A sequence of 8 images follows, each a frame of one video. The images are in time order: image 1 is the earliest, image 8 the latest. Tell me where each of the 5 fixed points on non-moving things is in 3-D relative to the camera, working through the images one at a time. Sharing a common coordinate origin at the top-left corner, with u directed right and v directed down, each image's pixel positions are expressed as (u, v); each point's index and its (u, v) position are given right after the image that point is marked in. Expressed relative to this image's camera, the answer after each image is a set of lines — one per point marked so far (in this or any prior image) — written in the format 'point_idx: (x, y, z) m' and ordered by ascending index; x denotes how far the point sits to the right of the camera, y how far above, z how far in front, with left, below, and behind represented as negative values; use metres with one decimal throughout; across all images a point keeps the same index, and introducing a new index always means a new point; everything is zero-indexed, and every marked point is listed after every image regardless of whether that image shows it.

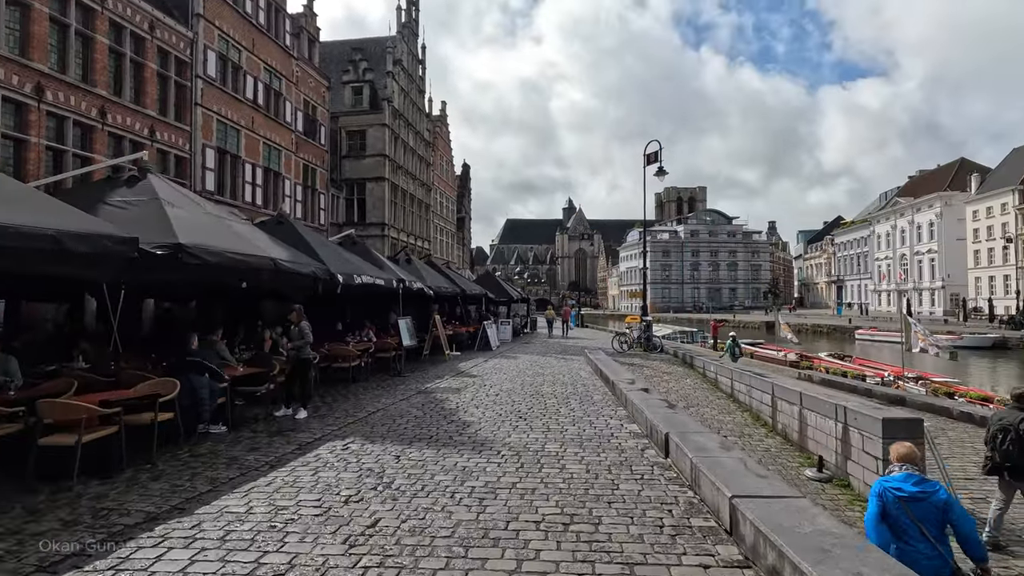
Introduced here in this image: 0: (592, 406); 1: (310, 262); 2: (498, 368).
0: (+1.4, -2.0, +9.1) m
1: (-3.8, +0.5, +9.9) m
2: (-0.4, -2.3, +15.3) m
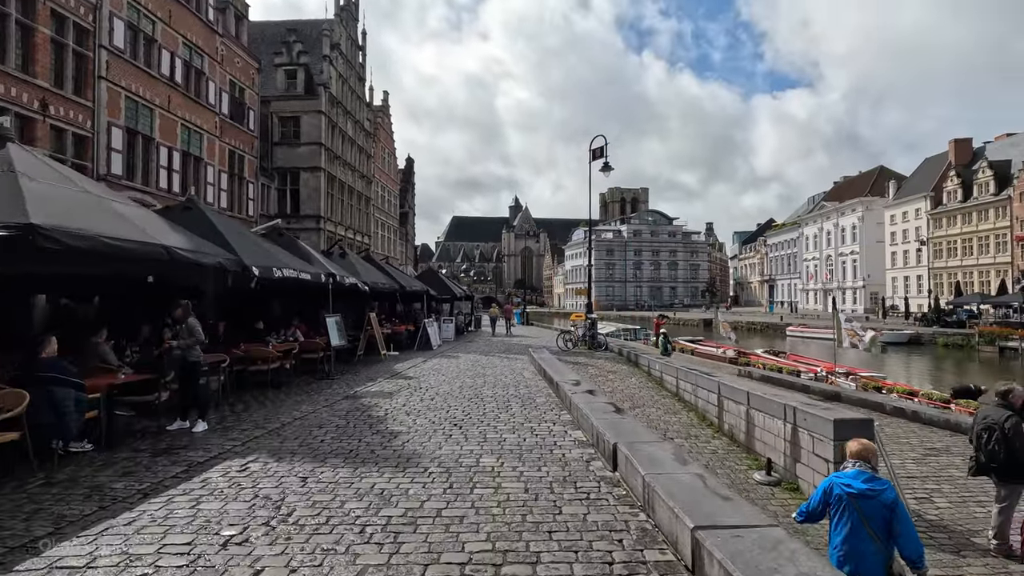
0: (+0.3, -1.9, +8.5) m
1: (-4.8, +0.6, +8.7) m
2: (-2.0, -2.2, +14.4) m
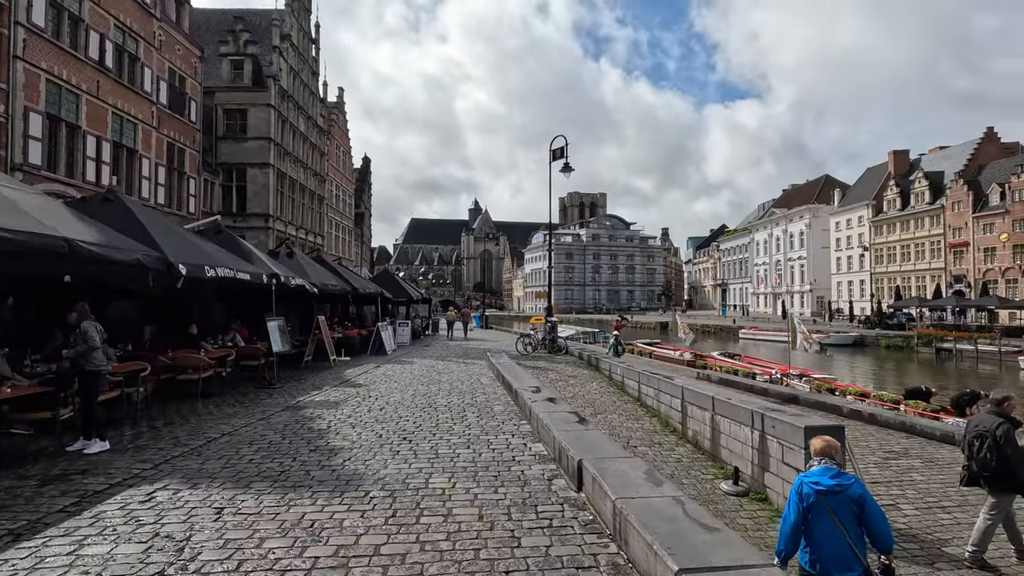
0: (-0.3, -2.0, +7.9) m
1: (-5.5, +0.6, +7.8) m
2: (-3.1, -2.2, +13.7) m
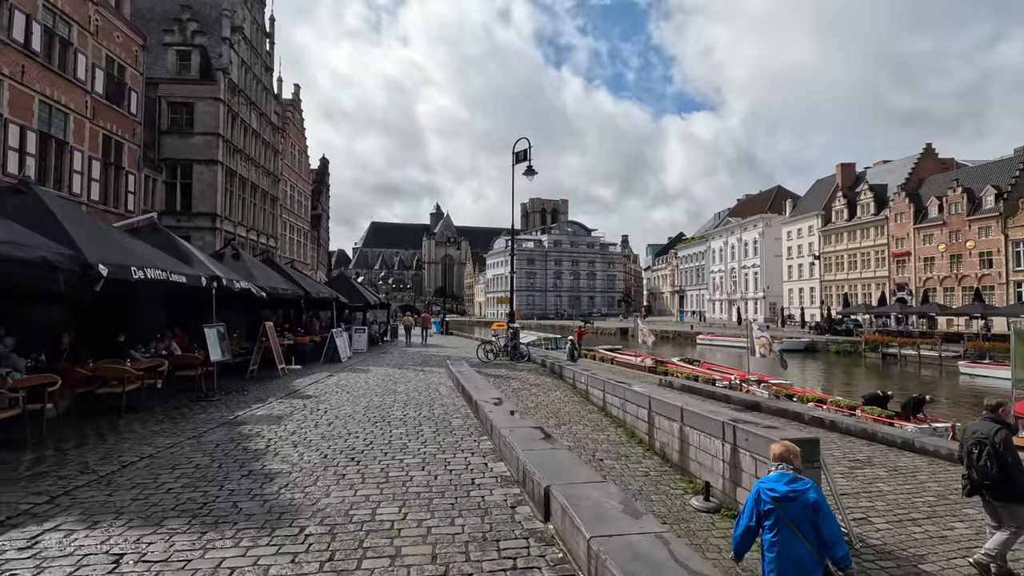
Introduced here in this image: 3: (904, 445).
0: (-0.9, -2.0, +7.3) m
1: (-6.0, +0.6, +6.9) m
2: (-4.1, -2.3, +12.9) m
3: (+7.8, -3.1, +10.7) m
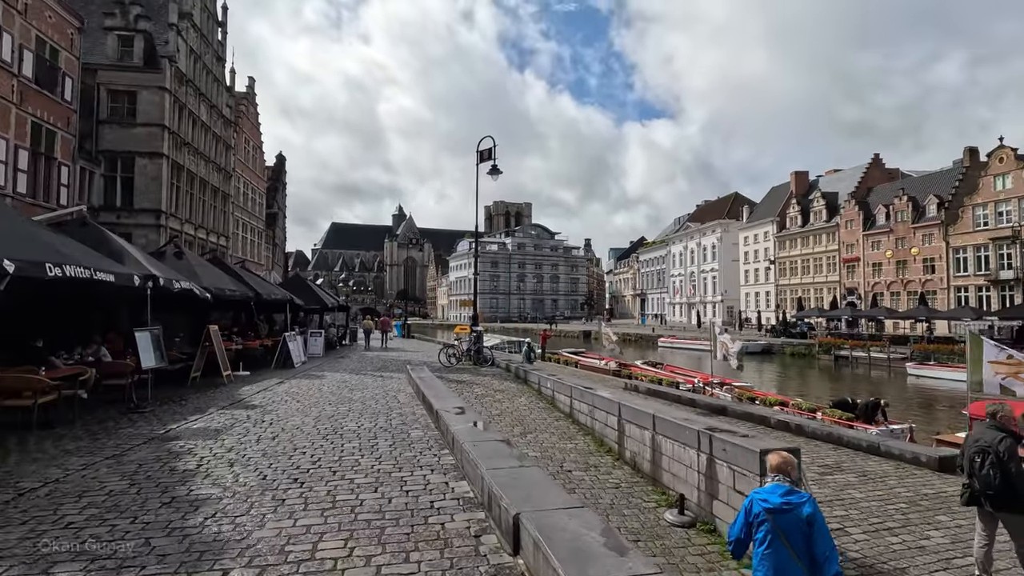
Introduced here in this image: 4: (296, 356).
0: (-1.3, -2.0, +6.7) m
1: (-6.4, +0.6, +5.9) m
2: (-4.9, -2.3, +12.0) m
3: (+7.1, -3.2, +10.6) m
4: (-7.3, -2.3, +18.1) m
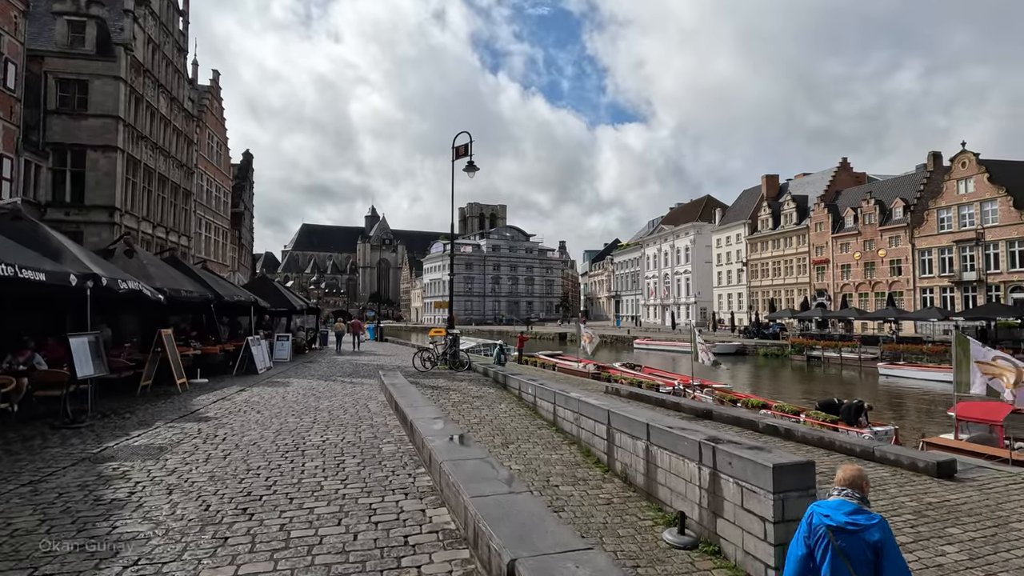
0: (-1.5, -2.0, +5.9) m
1: (-6.5, +0.6, +4.9) m
2: (-5.3, -2.3, +11.1) m
3: (+6.7, -3.2, +10.2) m
4: (-8.0, -2.3, +17.1) m
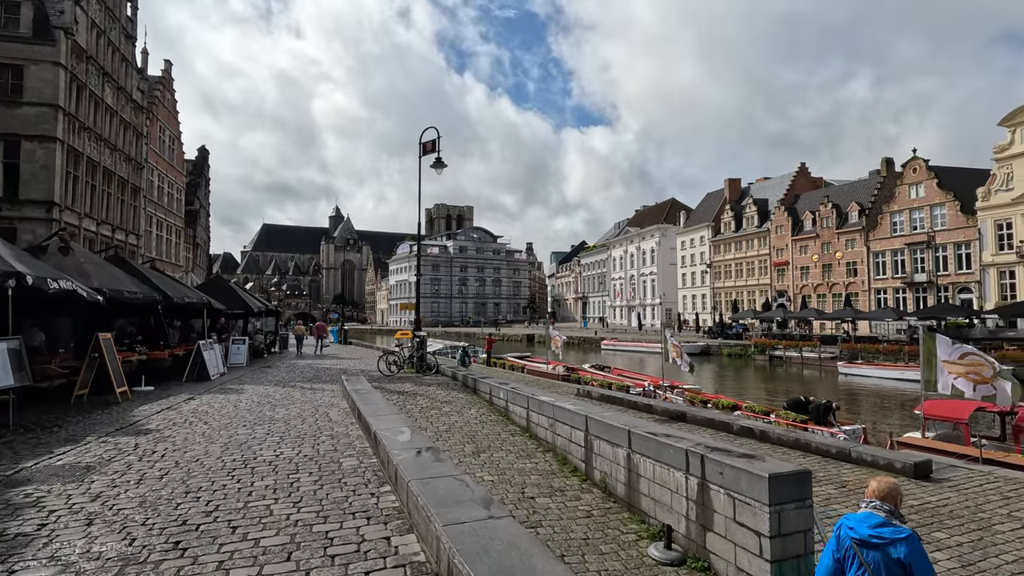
0: (-1.7, -2.0, +5.3) m
1: (-6.7, +0.6, +4.0) m
2: (-5.9, -2.3, +10.2) m
3: (+6.2, -3.2, +10.1) m
4: (-8.9, -2.4, +16.0) m
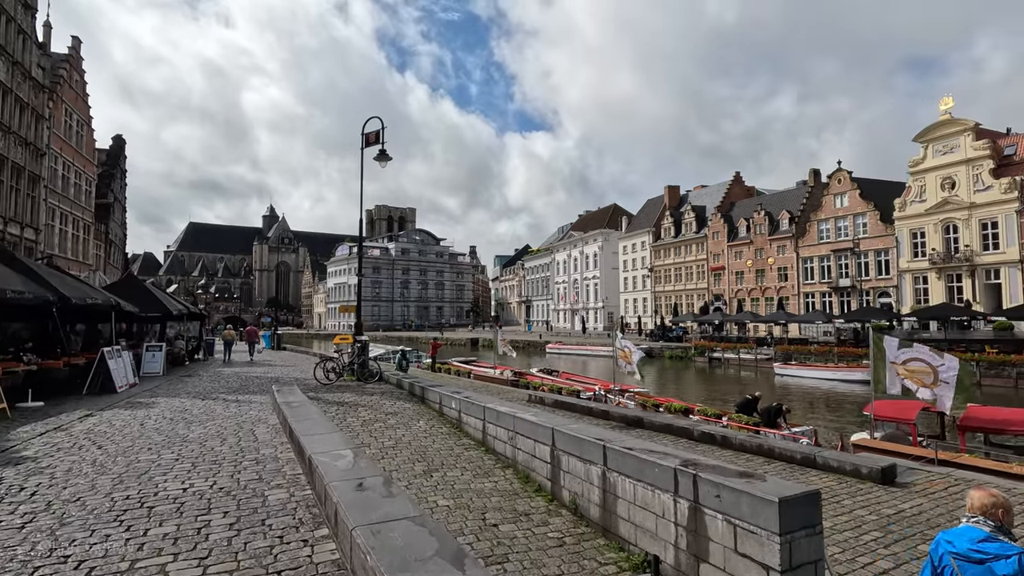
0: (-2.0, -1.9, +4.2) m
1: (-6.8, +0.7, +2.4) m
2: (-6.6, -2.3, +8.6) m
3: (+5.3, -3.2, +9.8) m
4: (-10.3, -2.3, +14.1) m
